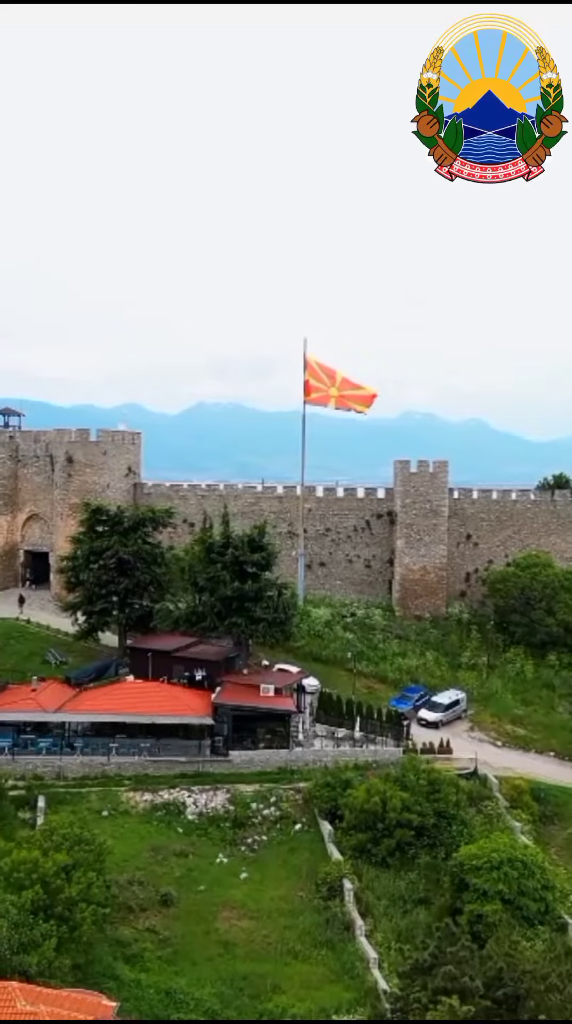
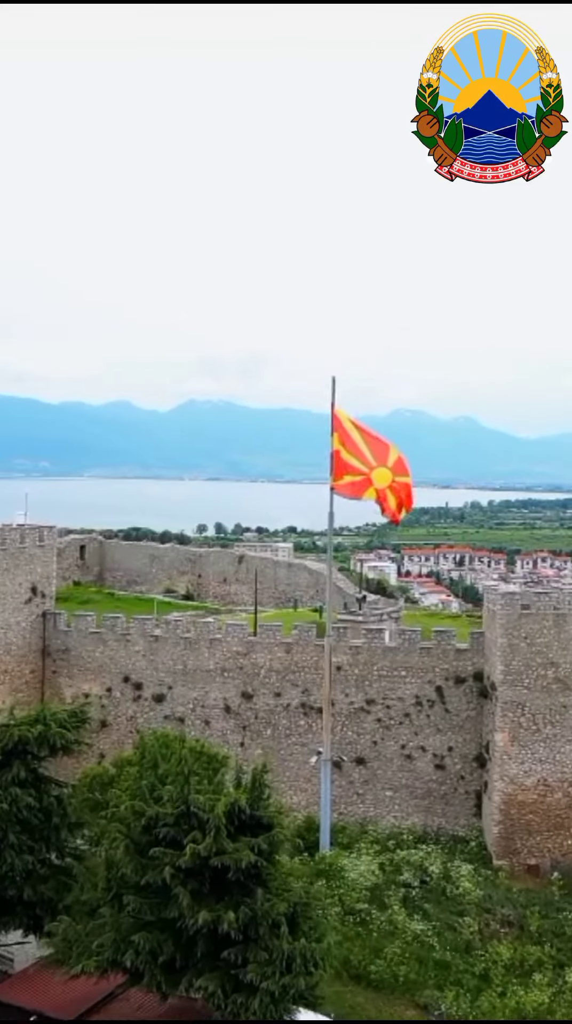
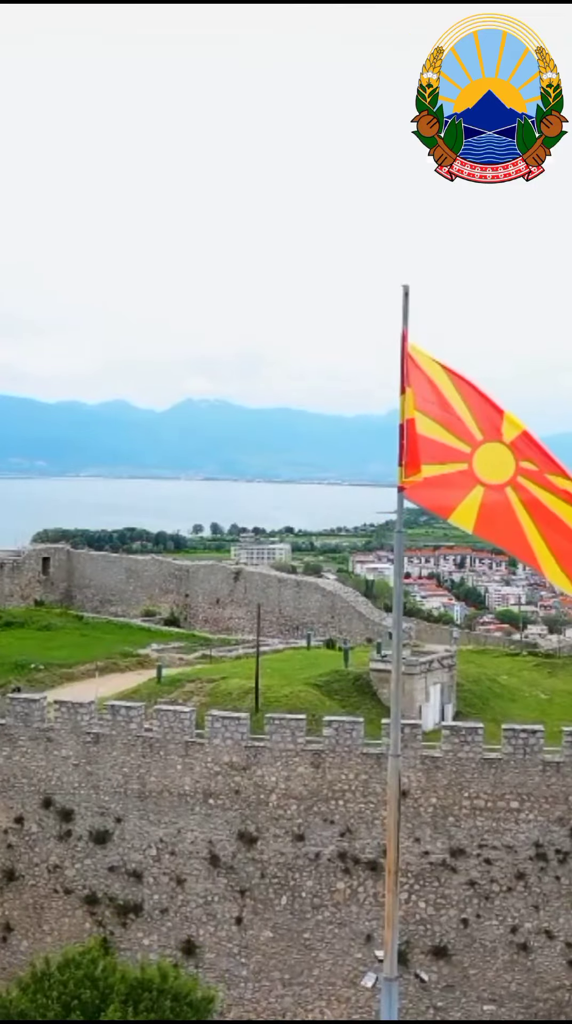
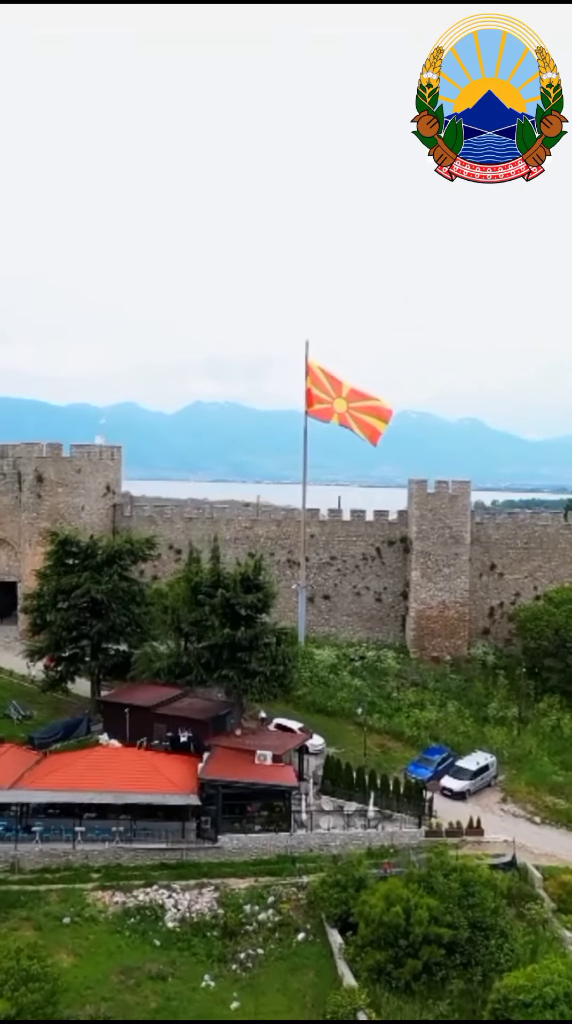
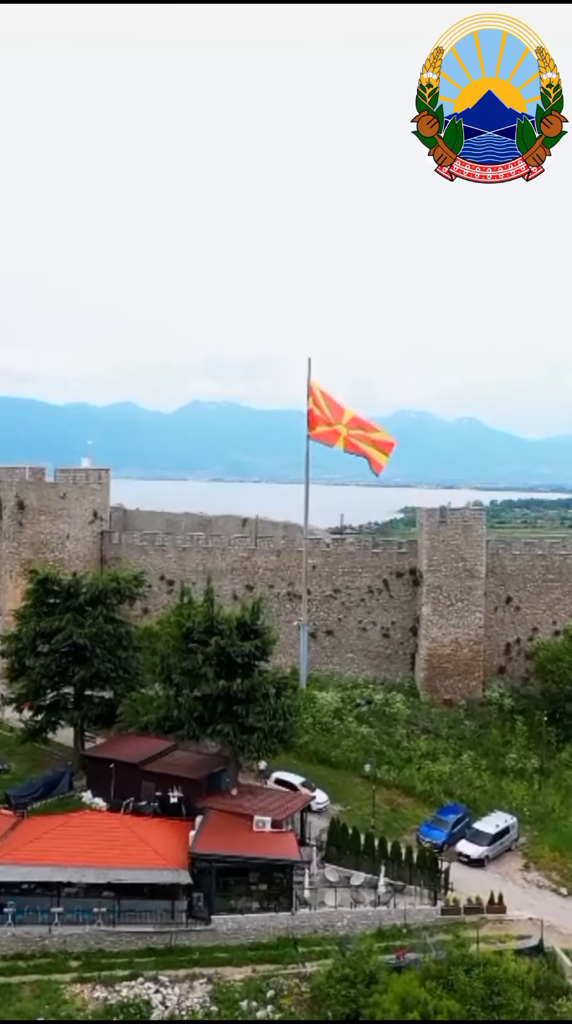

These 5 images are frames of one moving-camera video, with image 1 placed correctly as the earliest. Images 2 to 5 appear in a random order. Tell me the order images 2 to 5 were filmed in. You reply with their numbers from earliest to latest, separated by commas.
4, 5, 2, 3
